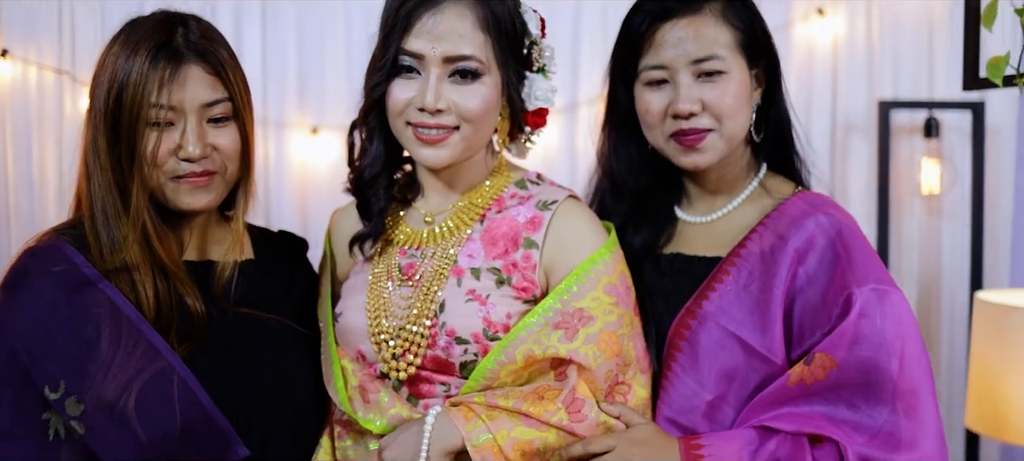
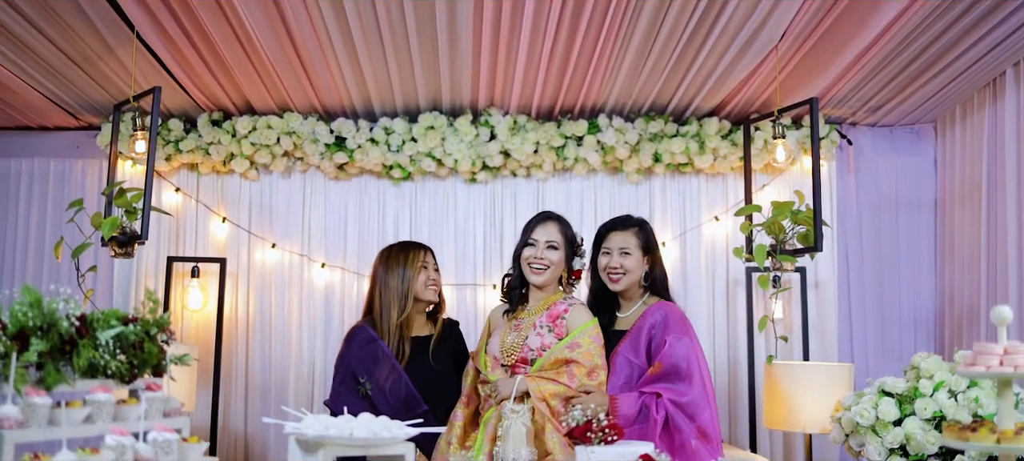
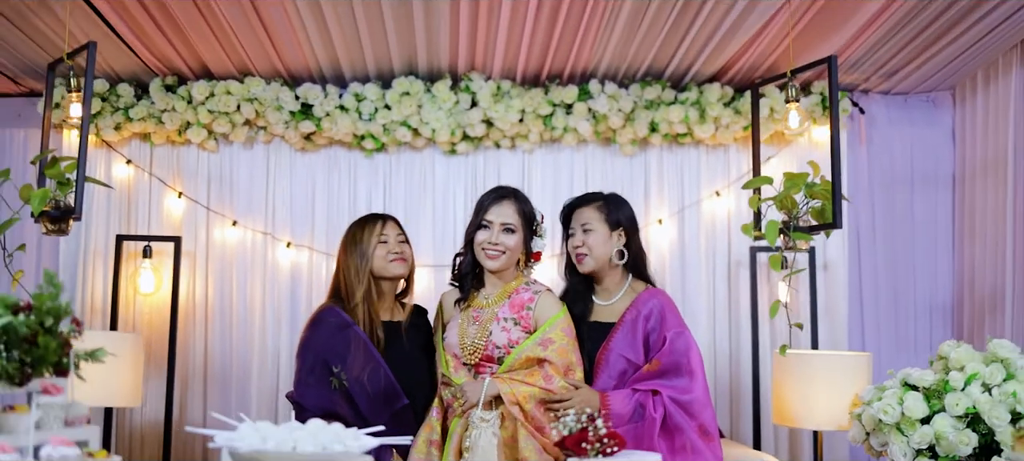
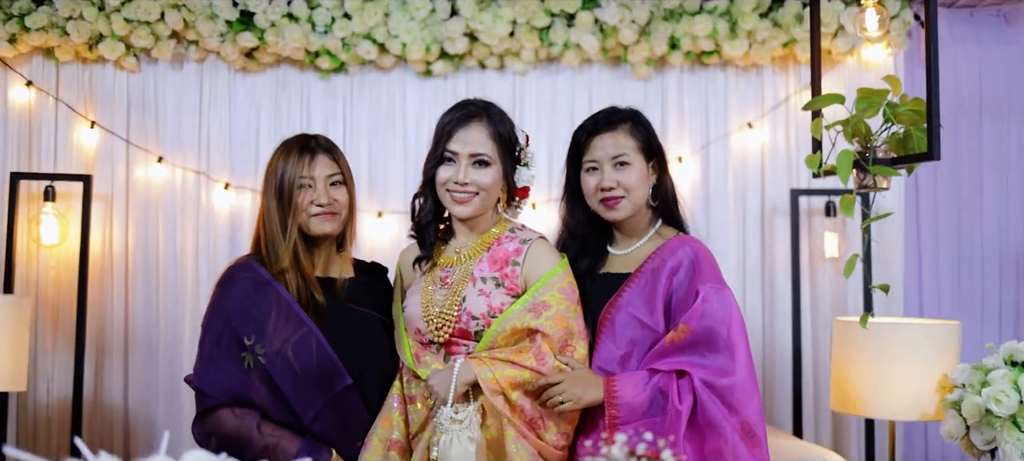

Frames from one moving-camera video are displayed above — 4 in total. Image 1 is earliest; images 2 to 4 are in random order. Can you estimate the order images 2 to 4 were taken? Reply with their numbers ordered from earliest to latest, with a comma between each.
4, 3, 2
